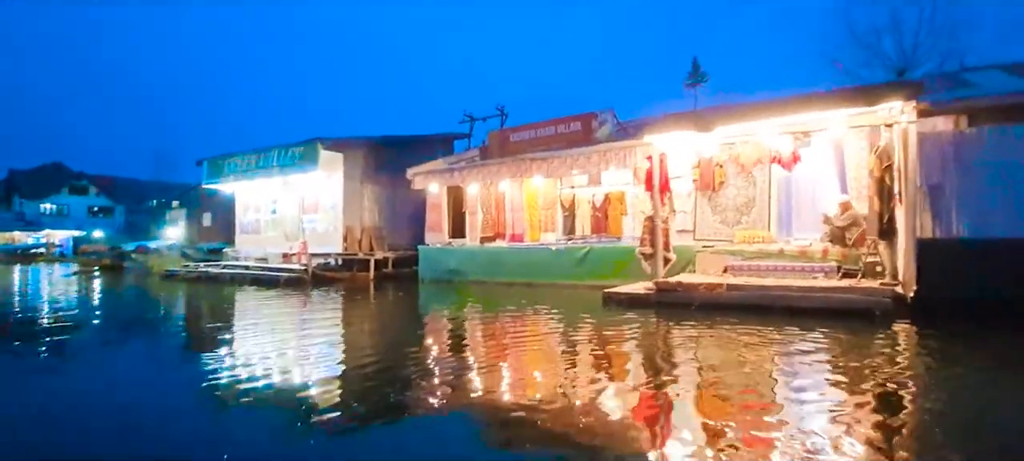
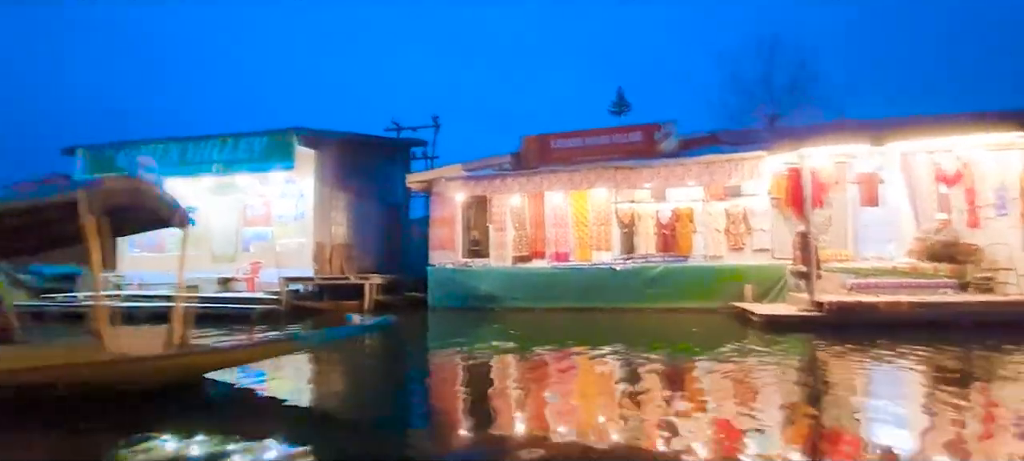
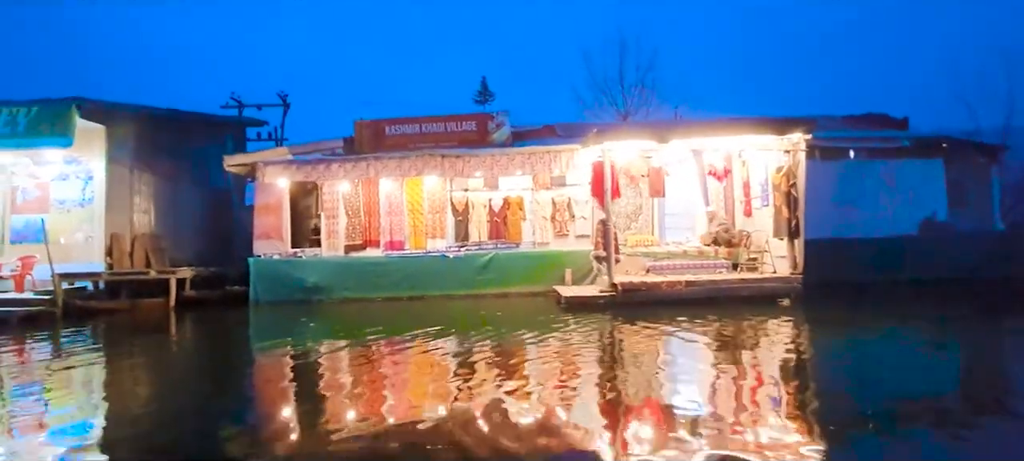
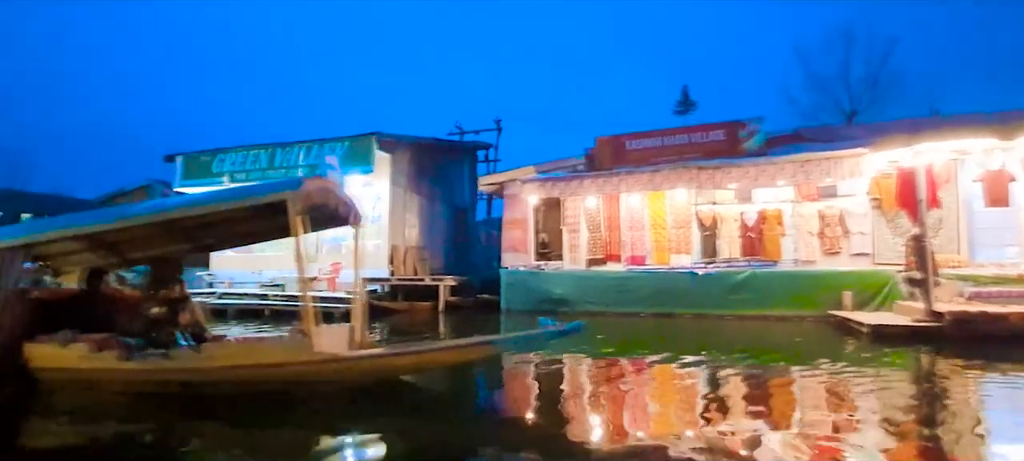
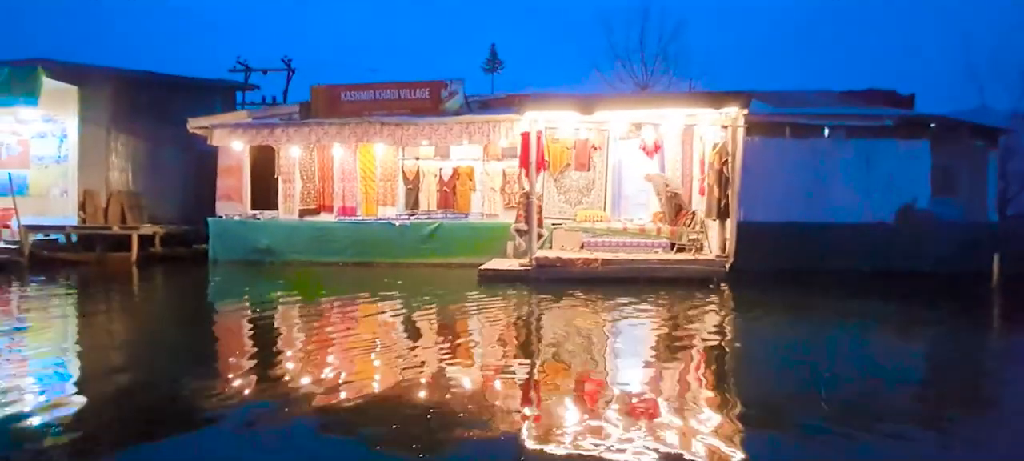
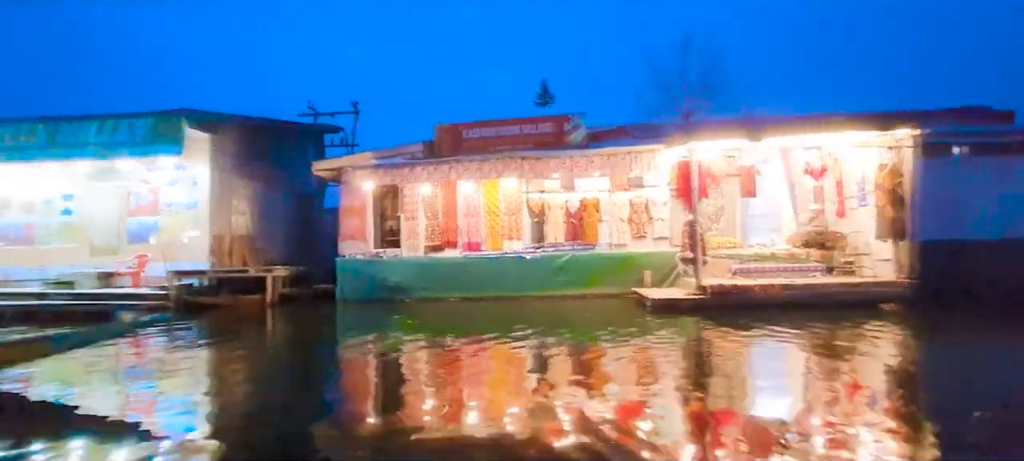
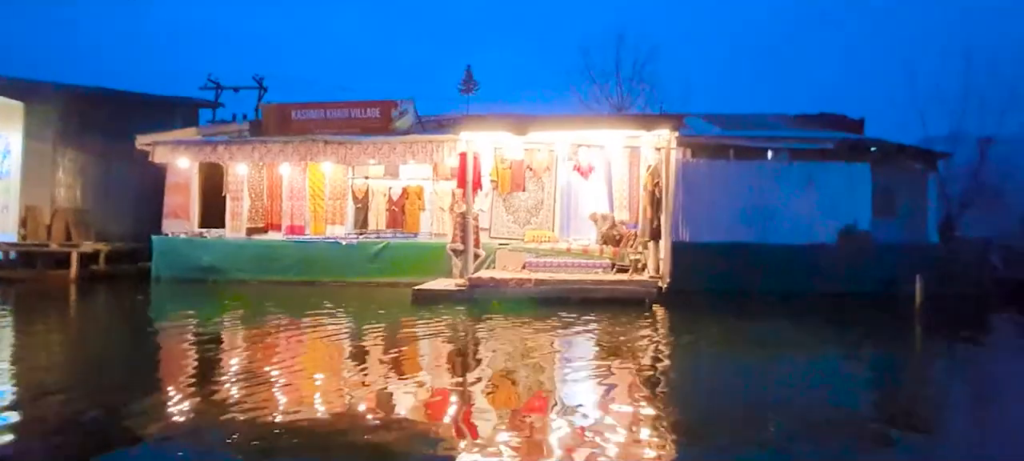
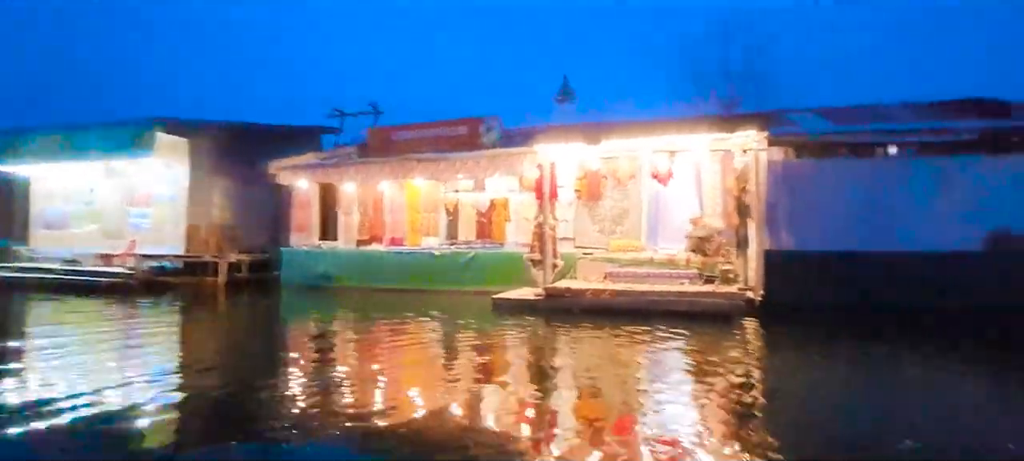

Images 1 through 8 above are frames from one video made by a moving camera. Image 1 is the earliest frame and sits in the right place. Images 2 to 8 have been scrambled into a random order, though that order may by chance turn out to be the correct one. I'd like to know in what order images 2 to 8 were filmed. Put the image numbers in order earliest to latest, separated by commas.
8, 7, 5, 3, 6, 2, 4
